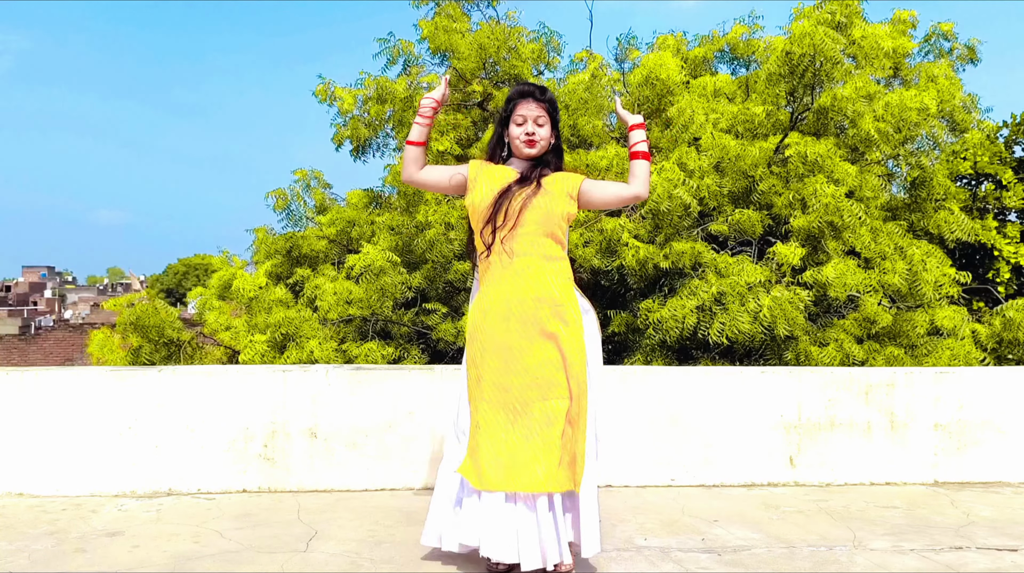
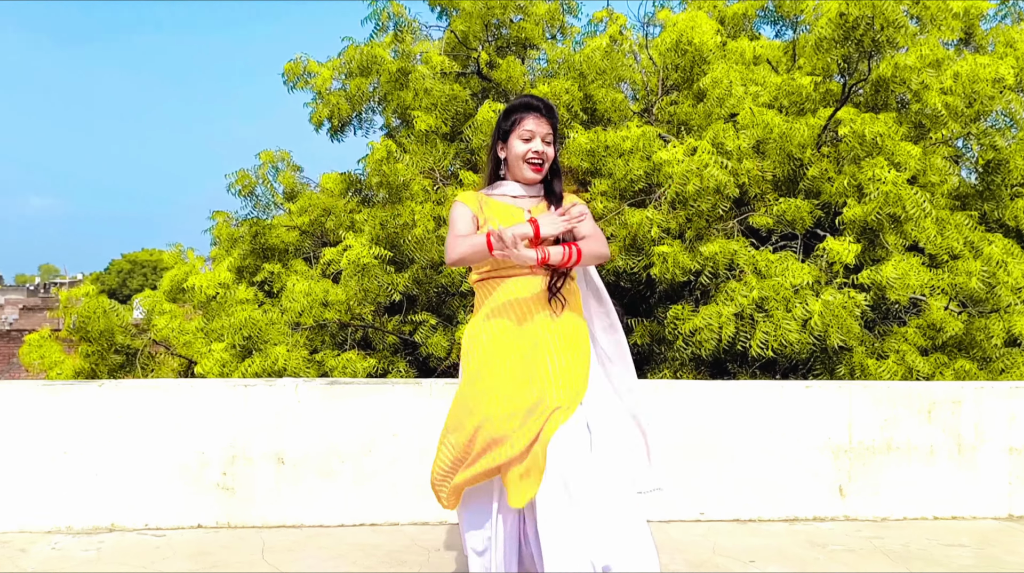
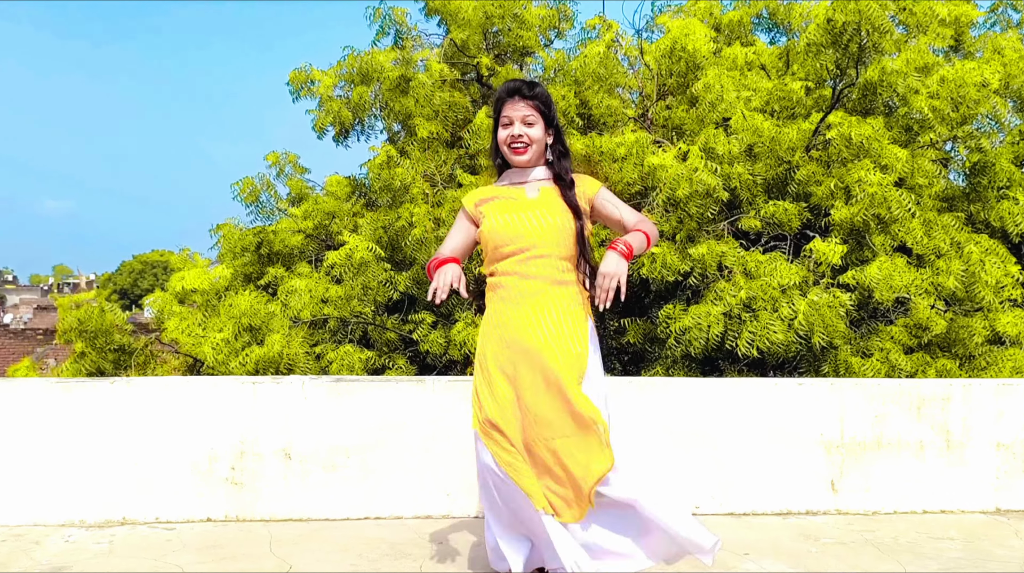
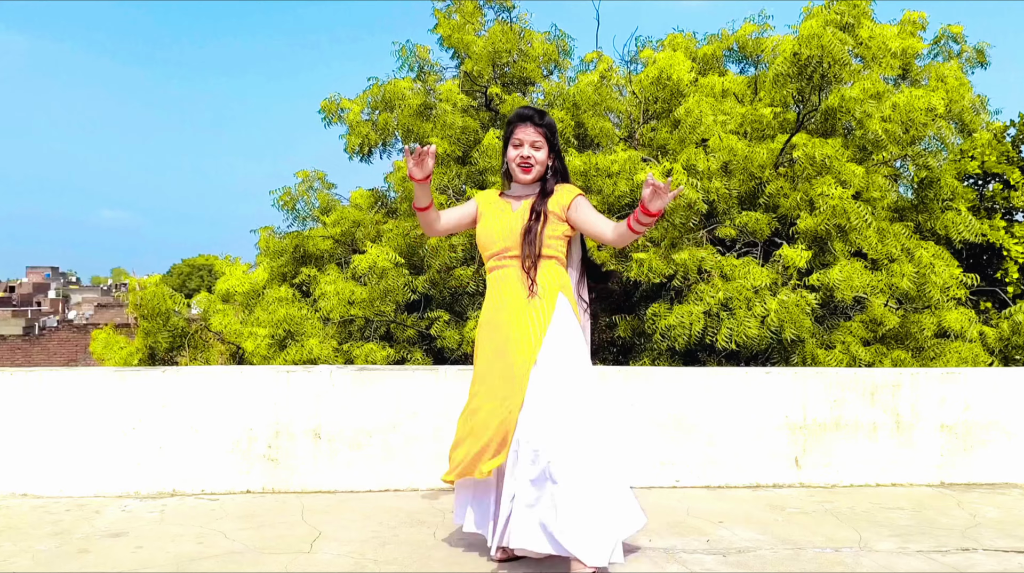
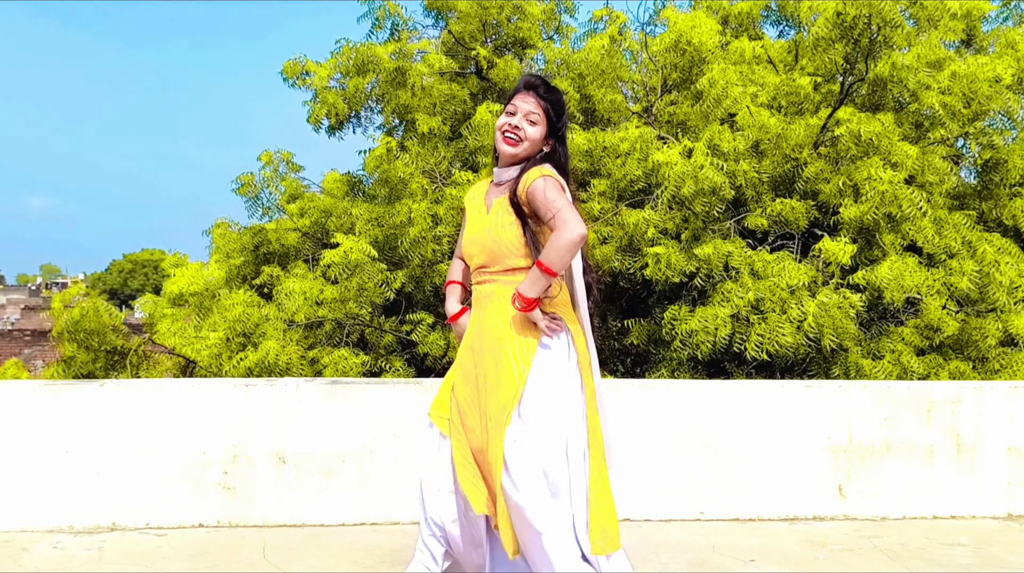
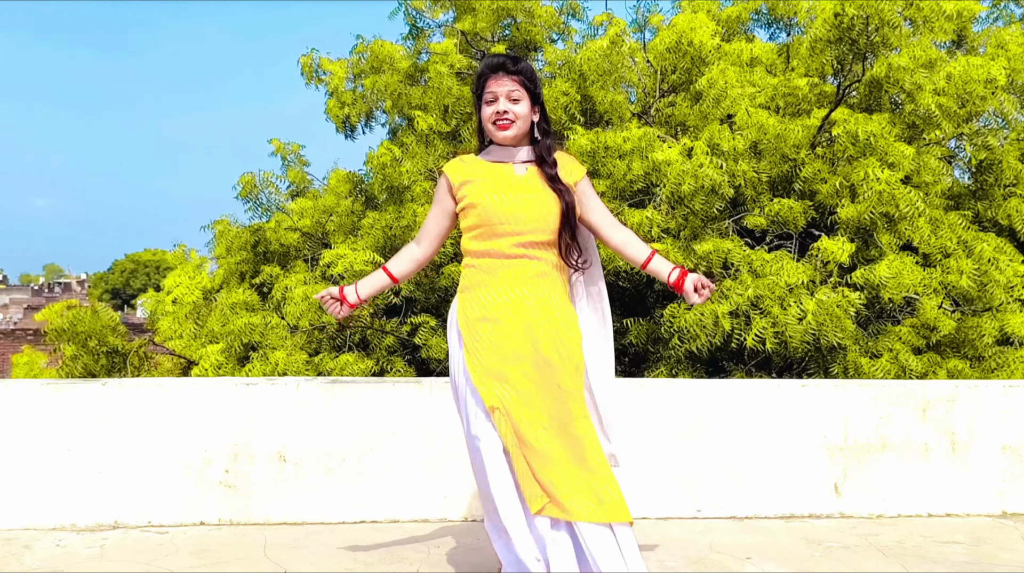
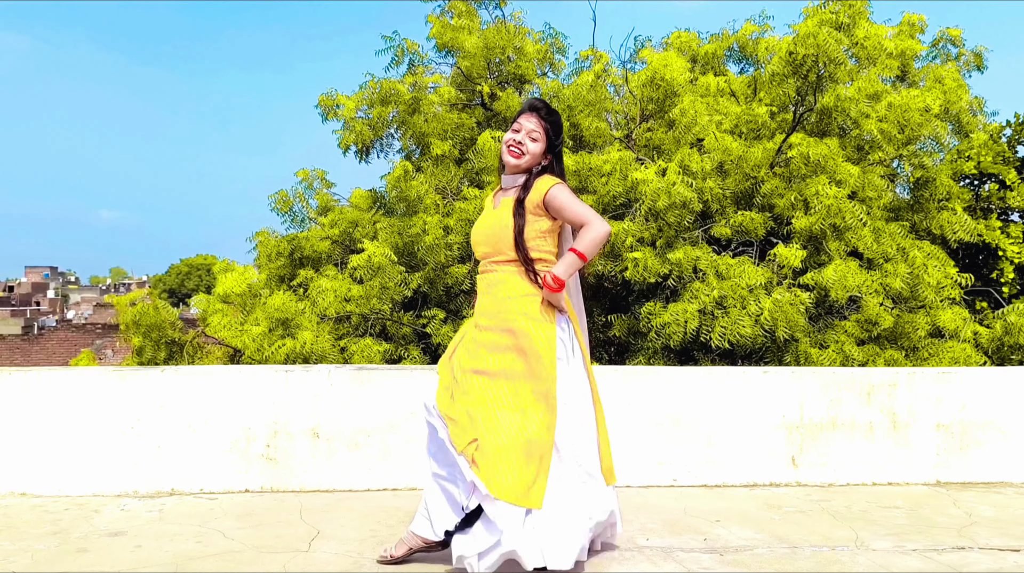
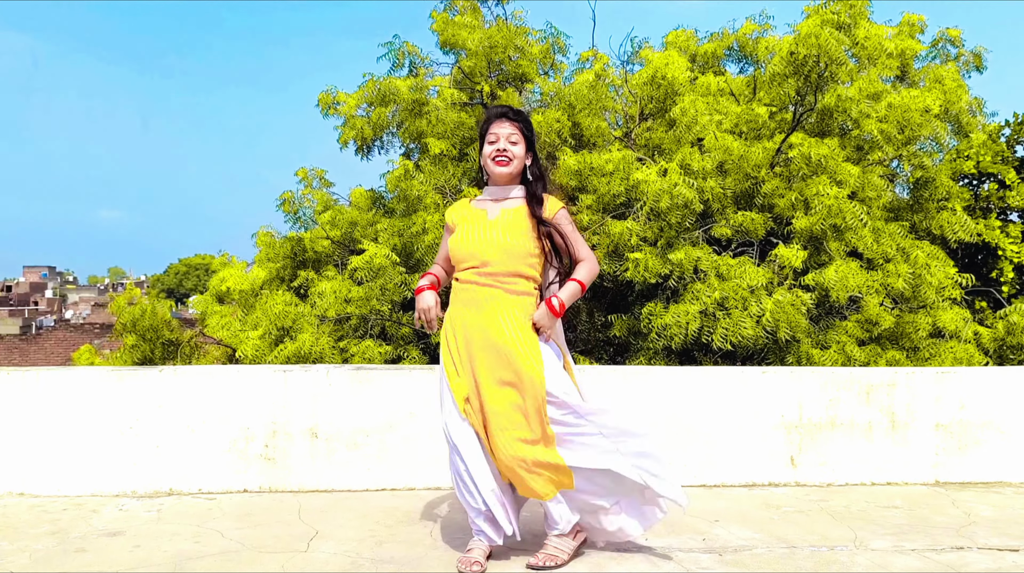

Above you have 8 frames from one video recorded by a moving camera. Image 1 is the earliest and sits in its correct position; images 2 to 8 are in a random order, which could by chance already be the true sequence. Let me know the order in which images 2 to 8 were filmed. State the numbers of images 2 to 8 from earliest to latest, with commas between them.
2, 4, 3, 7, 5, 8, 6
